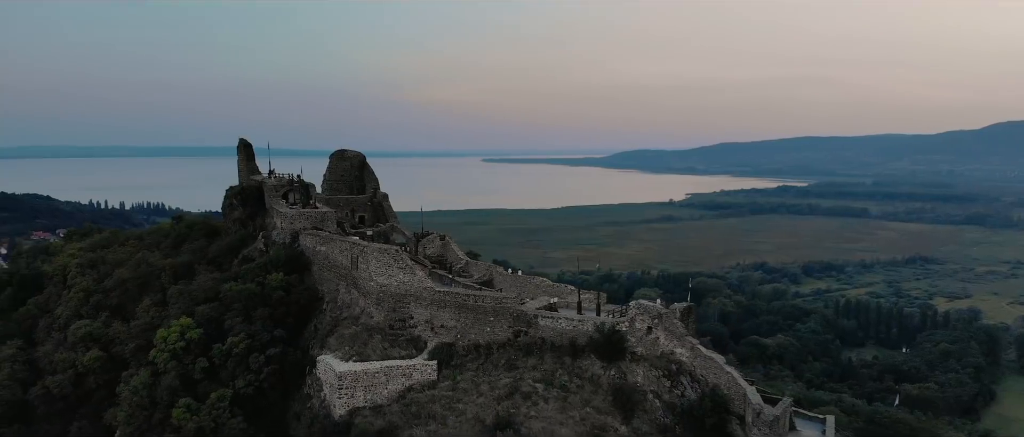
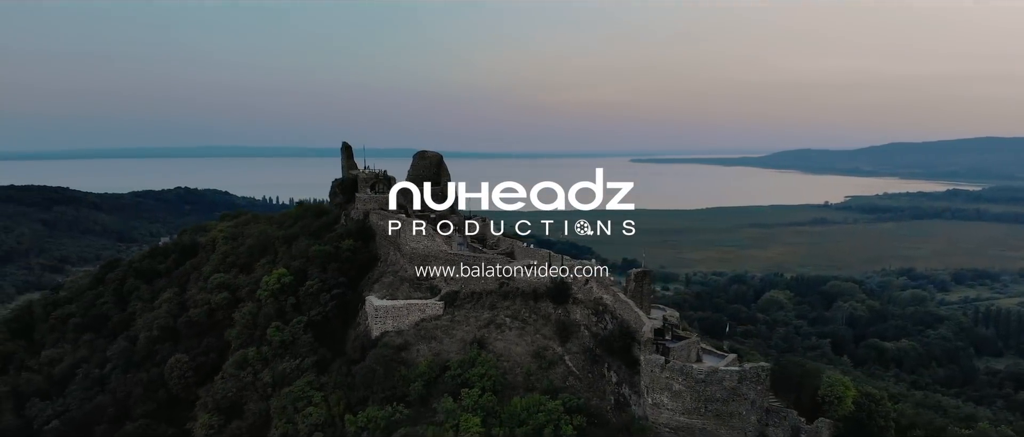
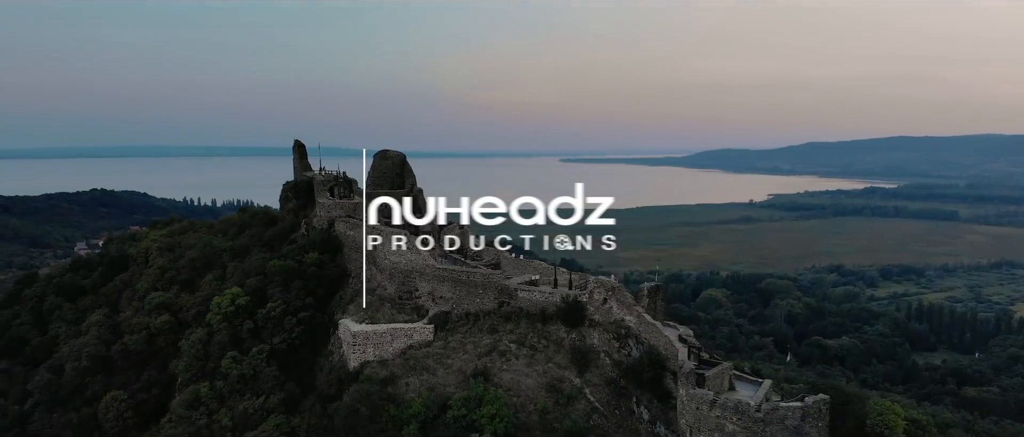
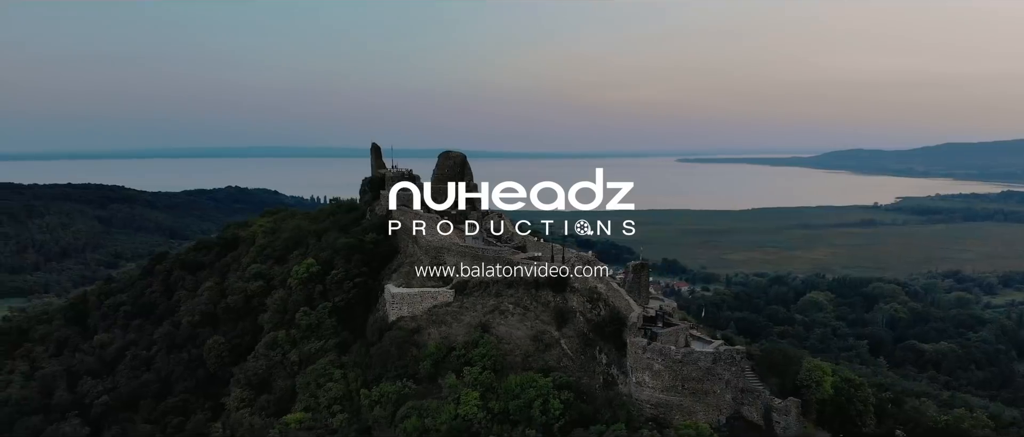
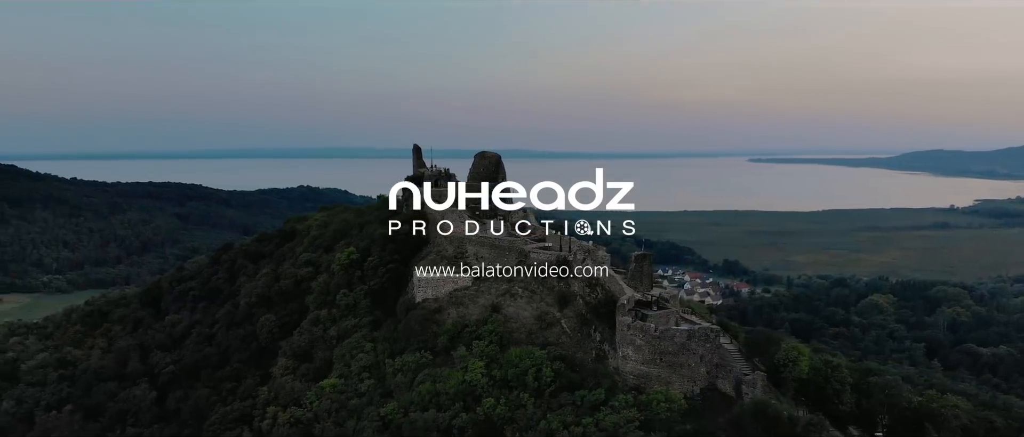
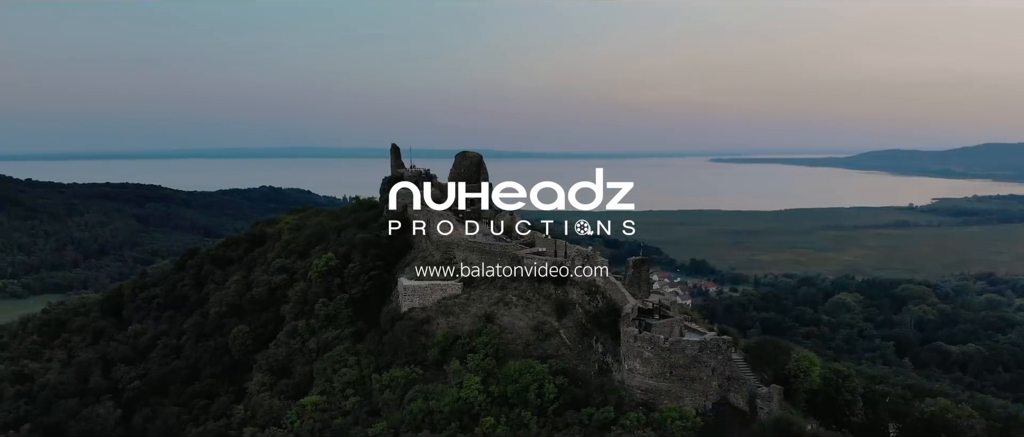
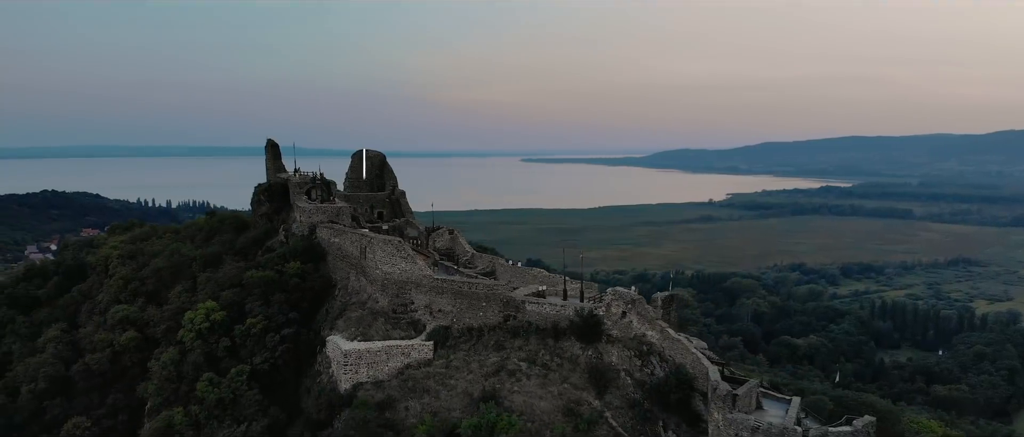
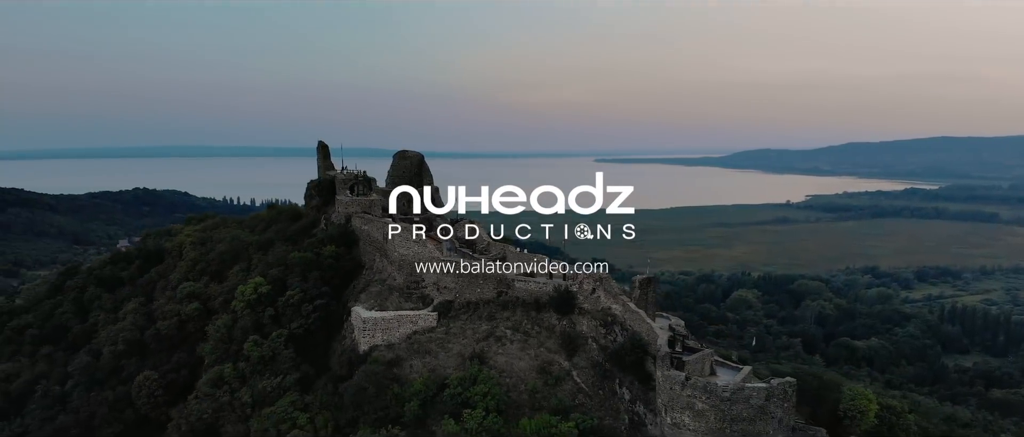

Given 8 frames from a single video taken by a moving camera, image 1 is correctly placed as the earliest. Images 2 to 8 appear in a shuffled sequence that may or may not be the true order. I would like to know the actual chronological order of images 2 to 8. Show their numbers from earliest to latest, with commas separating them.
7, 3, 8, 2, 4, 6, 5
